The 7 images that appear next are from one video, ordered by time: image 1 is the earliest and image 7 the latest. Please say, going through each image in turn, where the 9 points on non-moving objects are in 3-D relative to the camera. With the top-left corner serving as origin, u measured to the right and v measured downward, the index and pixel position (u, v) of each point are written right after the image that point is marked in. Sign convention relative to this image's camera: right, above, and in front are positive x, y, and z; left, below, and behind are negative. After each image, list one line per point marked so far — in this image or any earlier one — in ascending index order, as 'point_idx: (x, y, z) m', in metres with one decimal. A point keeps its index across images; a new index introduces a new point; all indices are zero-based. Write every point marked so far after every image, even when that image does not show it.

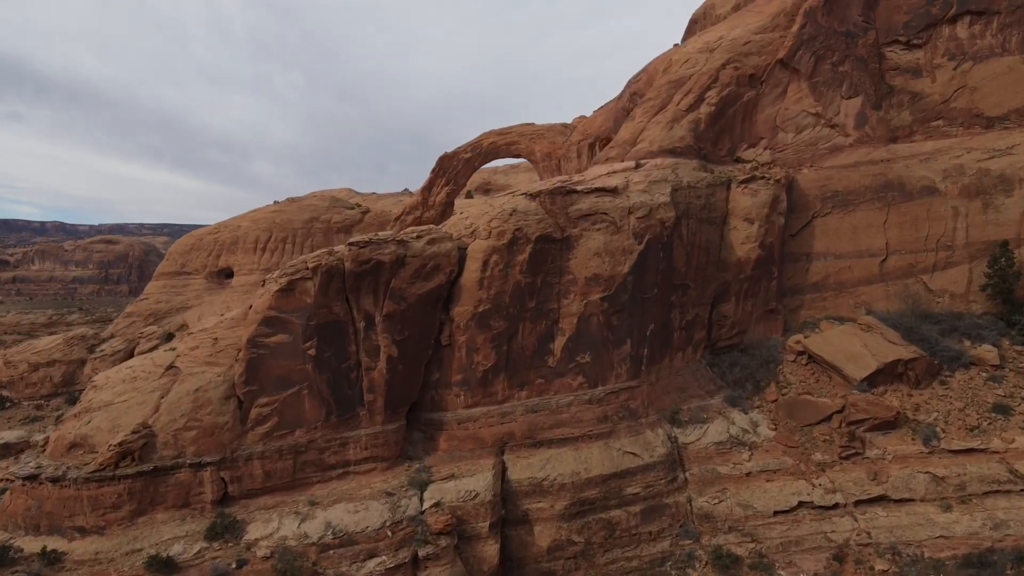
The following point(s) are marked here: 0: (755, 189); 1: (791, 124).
0: (+5.5, +2.2, +10.7) m
1: (+7.0, +4.1, +12.0) m
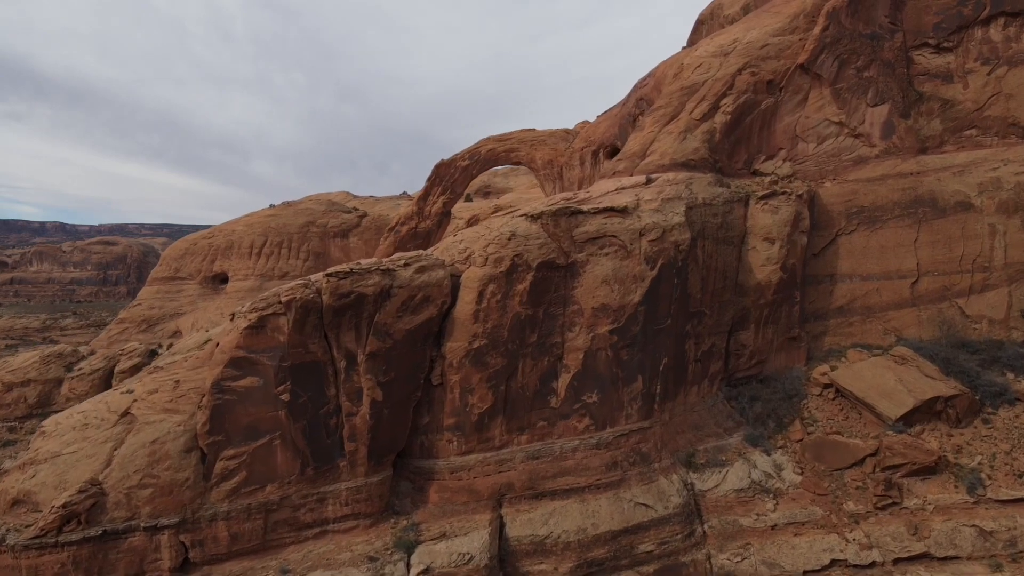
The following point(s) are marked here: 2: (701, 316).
0: (+5.5, +1.7, +9.9) m
1: (+7.0, +3.6, +11.1) m
2: (+3.6, -0.5, +9.0) m
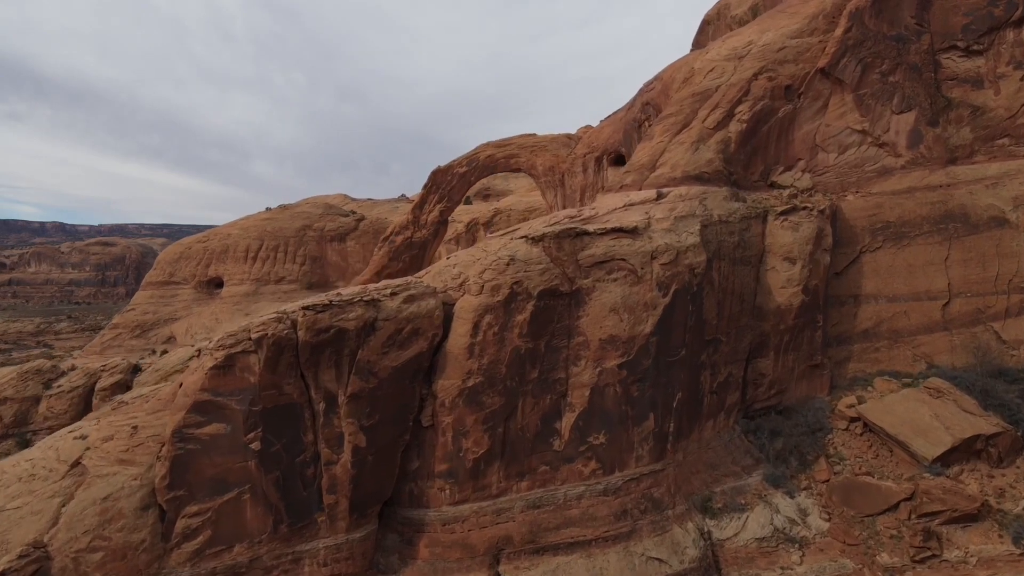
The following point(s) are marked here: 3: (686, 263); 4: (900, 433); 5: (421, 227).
0: (+5.5, +1.3, +9.1) m
1: (+7.0, +3.2, +10.3) m
2: (+3.6, -1.0, +8.3) m
3: (+2.8, +0.4, +7.7) m
4: (+6.5, -2.4, +7.9) m
5: (-3.3, +2.2, +17.4) m
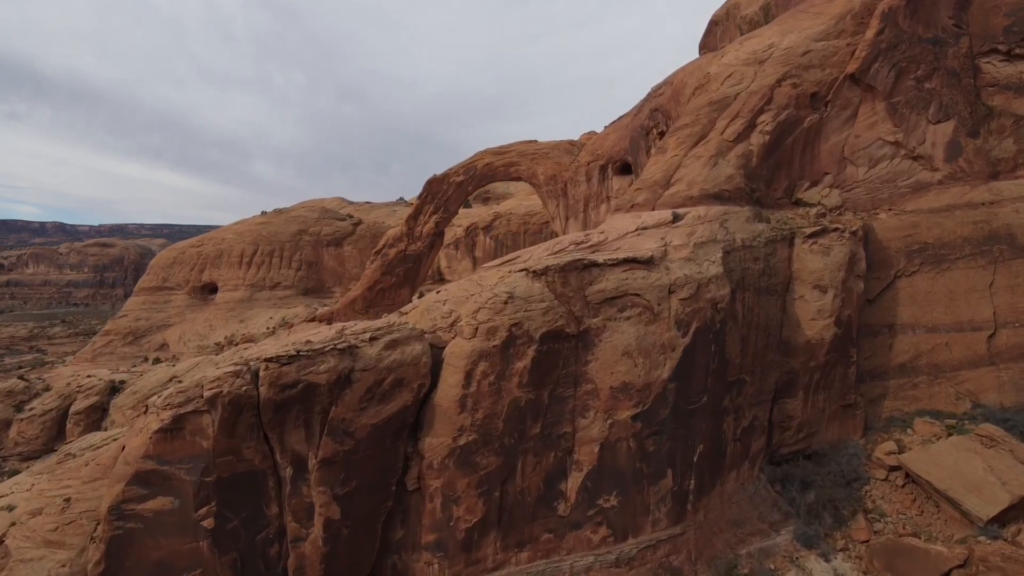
0: (+5.4, +0.7, +8.2) m
1: (+7.0, +2.6, +9.4) m
2: (+3.6, -1.5, +7.4) m
3: (+2.8, -0.1, +6.7) m
4: (+6.4, -2.9, +7.0) m
5: (-3.4, +1.7, +16.5) m
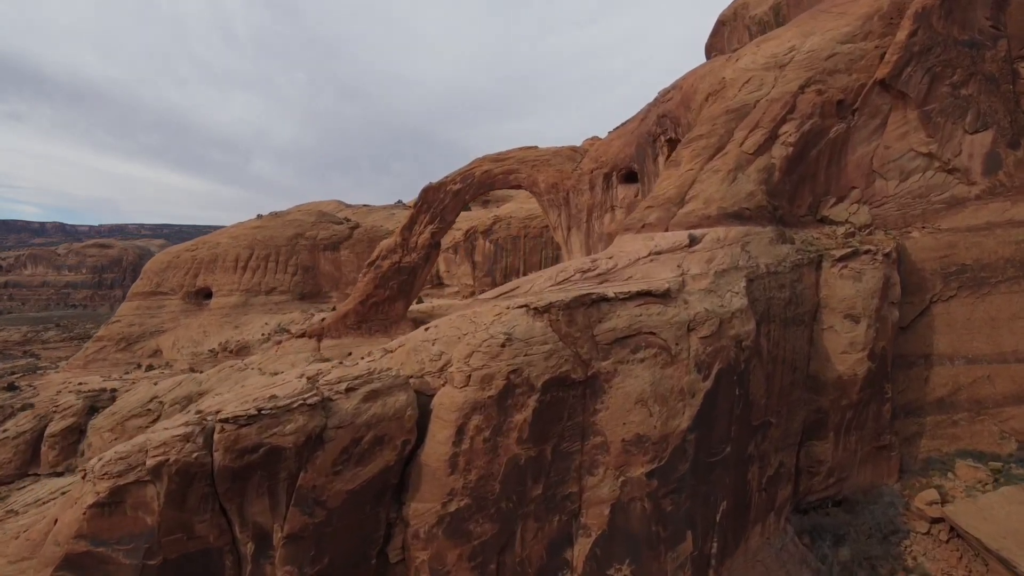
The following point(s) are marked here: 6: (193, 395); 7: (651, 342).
0: (+5.4, +0.3, +7.4) m
1: (+6.9, +2.2, +8.6) m
2: (+3.5, -2.0, +6.6) m
3: (+2.8, -0.6, +6.0) m
4: (+6.4, -3.4, +6.2) m
5: (-3.4, +1.2, +15.7) m
6: (-9.4, -3.1, +14.0) m
7: (+1.7, -0.7, +5.7) m
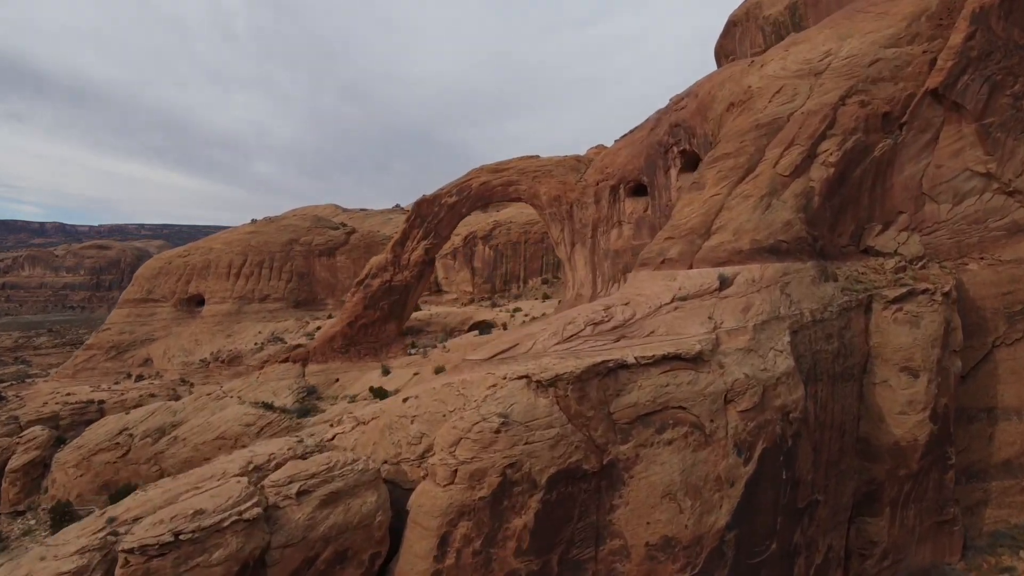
0: (+5.4, -0.3, +6.4) m
1: (+6.9, +1.6, +7.6) m
2: (+3.5, -2.6, +5.5) m
3: (+2.7, -1.2, +4.9) m
4: (+6.4, -4.0, +5.1) m
5: (-3.4, +0.6, +14.6) m
6: (-9.4, -3.8, +12.9) m
7: (+1.6, -1.3, +4.6) m
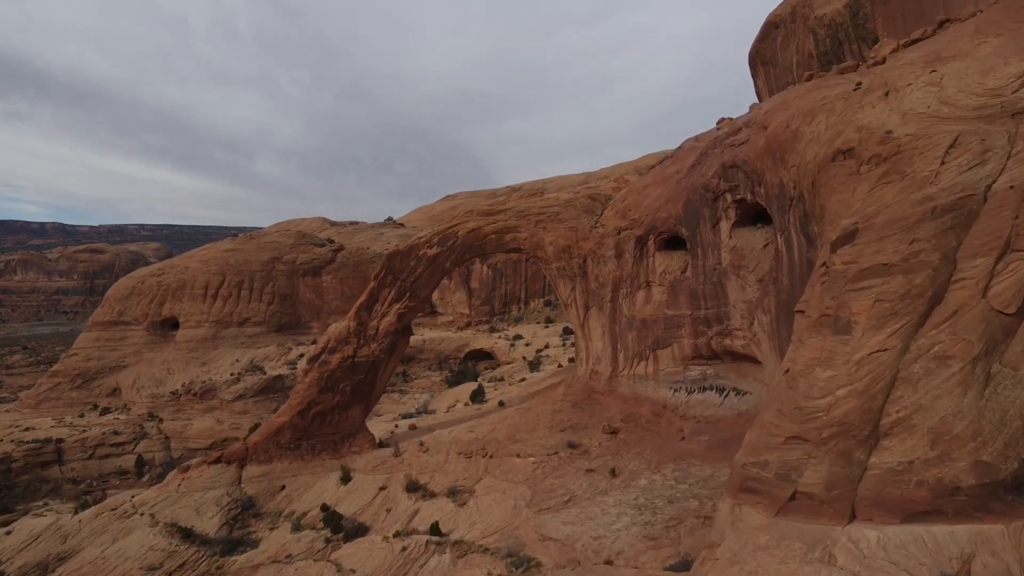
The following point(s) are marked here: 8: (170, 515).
0: (+5.3, -2.2, +3.2) m
1: (+6.8, -0.3, +4.4) m
2: (+3.4, -4.4, +2.3) m
3: (+2.6, -3.0, +1.7) m
4: (+6.3, -5.9, +1.9) m
5: (-3.5, -1.2, +11.5) m
6: (-9.5, -5.6, +9.8) m
7: (+1.6, -3.1, +1.4) m
8: (-7.4, -4.9, +10.3) m
